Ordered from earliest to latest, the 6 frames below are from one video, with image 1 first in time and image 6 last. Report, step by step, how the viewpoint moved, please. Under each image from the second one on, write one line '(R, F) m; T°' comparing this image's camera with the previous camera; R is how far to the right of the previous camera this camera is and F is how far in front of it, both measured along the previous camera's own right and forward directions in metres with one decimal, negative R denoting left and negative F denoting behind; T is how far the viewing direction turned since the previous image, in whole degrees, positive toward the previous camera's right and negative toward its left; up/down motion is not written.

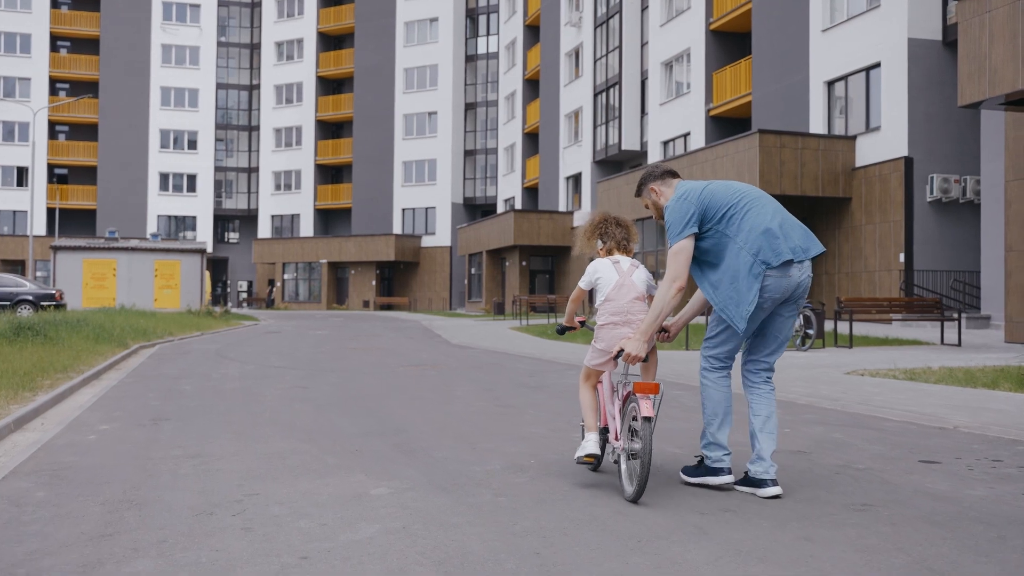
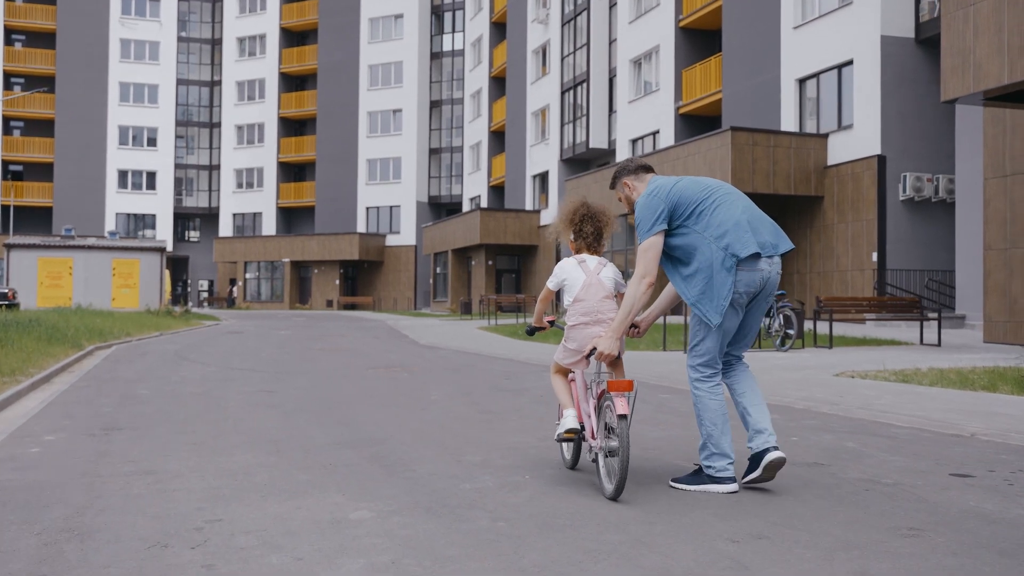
(-0.2, +0.6) m; +2°
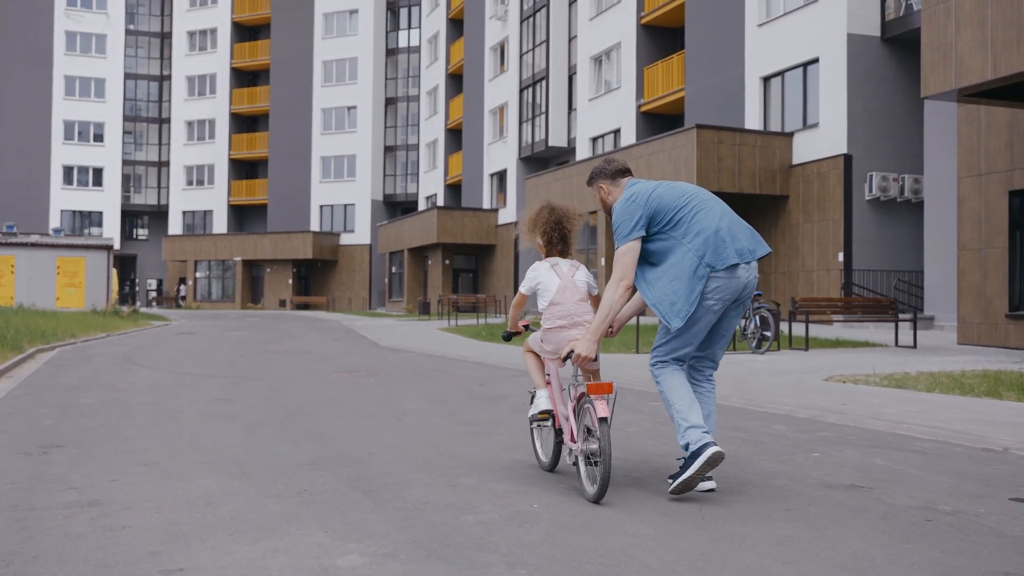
(-0.2, +0.7) m; +3°
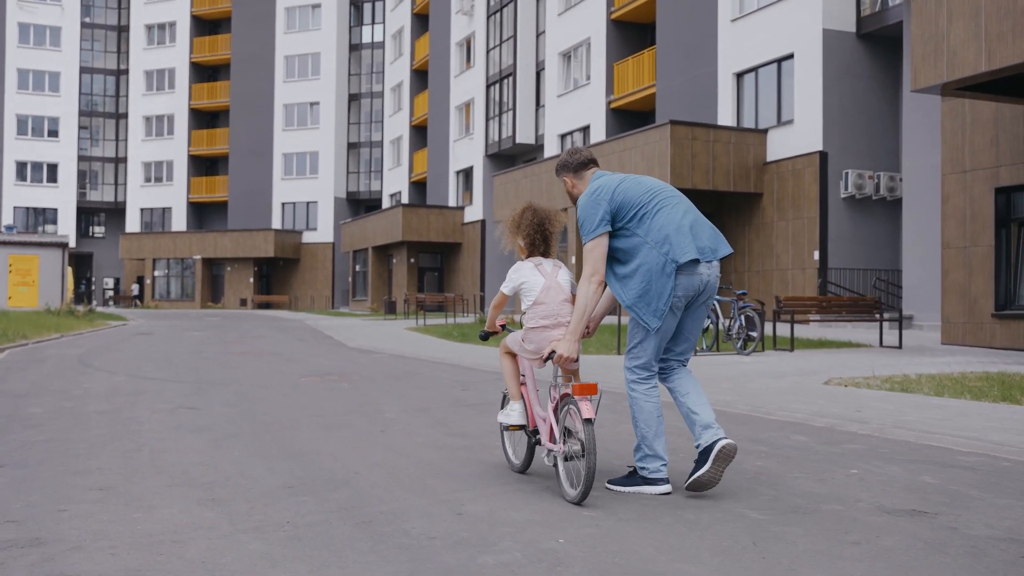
(-0.2, +0.7) m; +2°
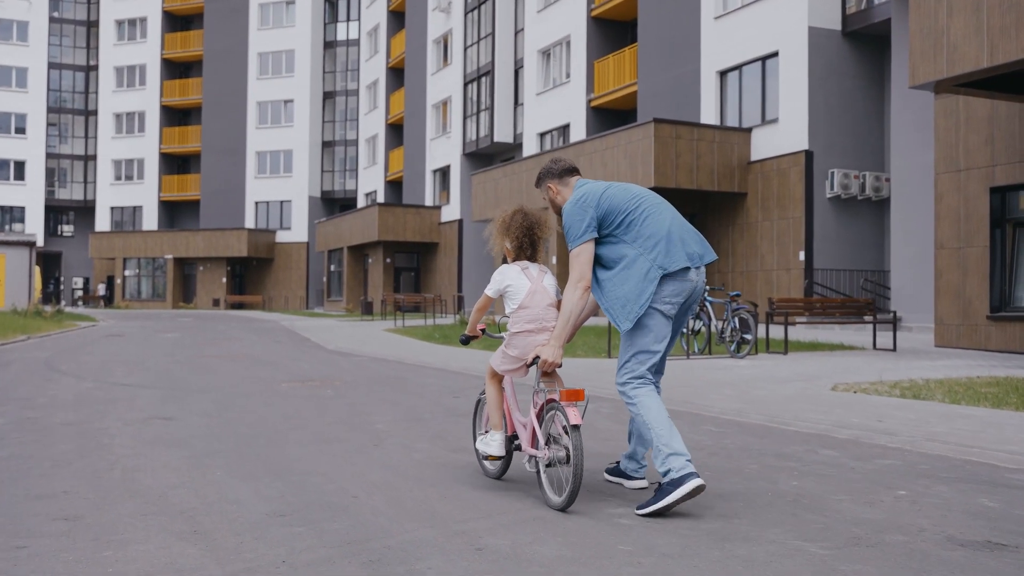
(-0.2, +0.5) m; +2°
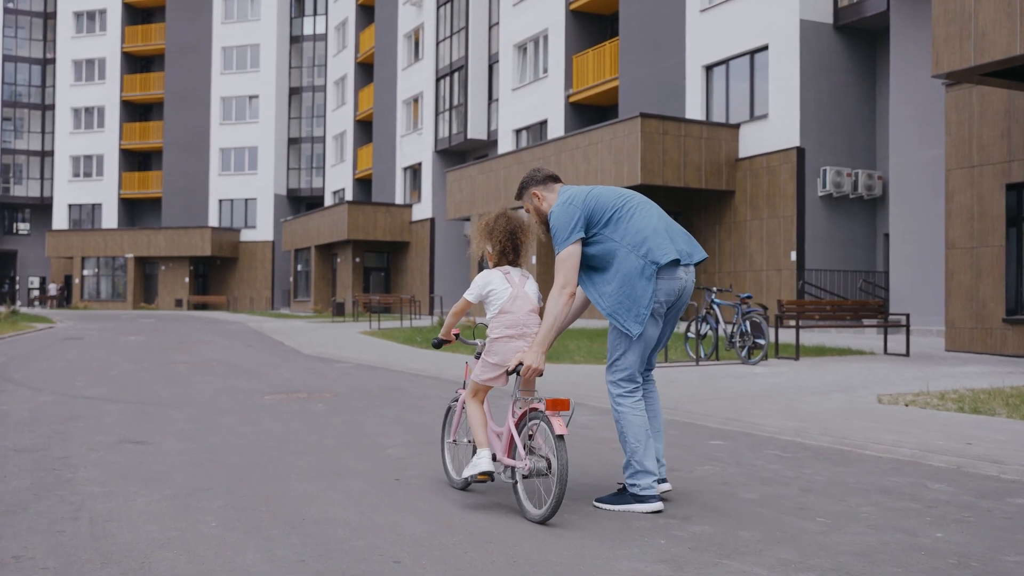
(-0.5, +1.1) m; +2°
